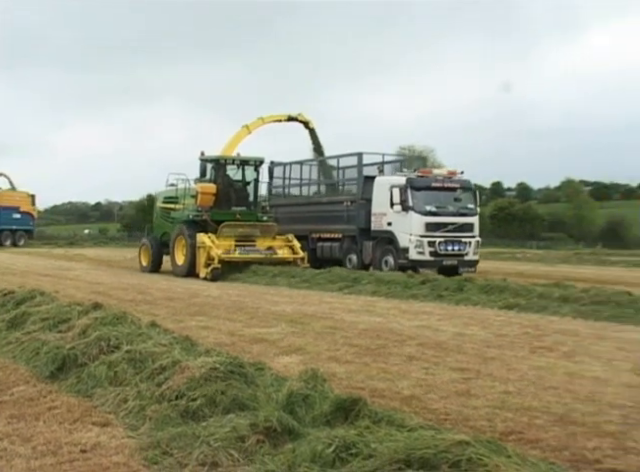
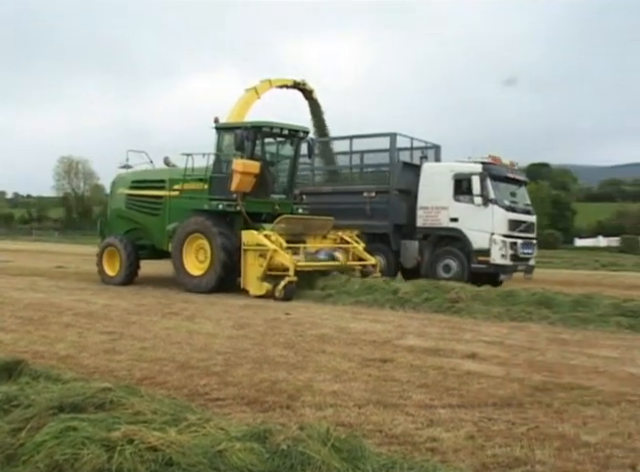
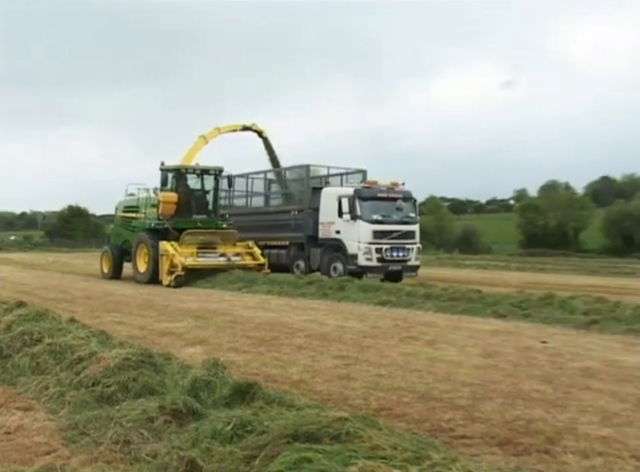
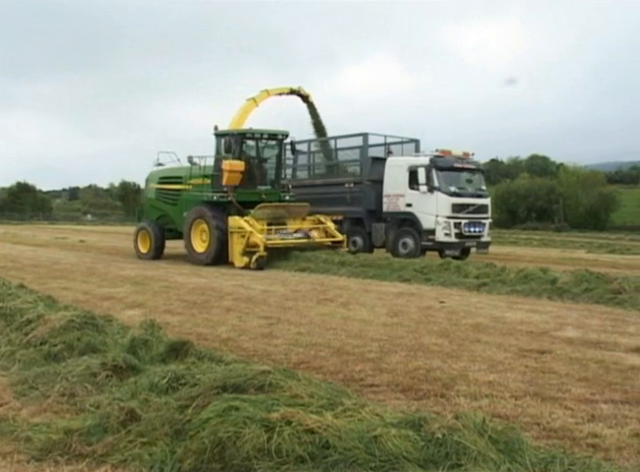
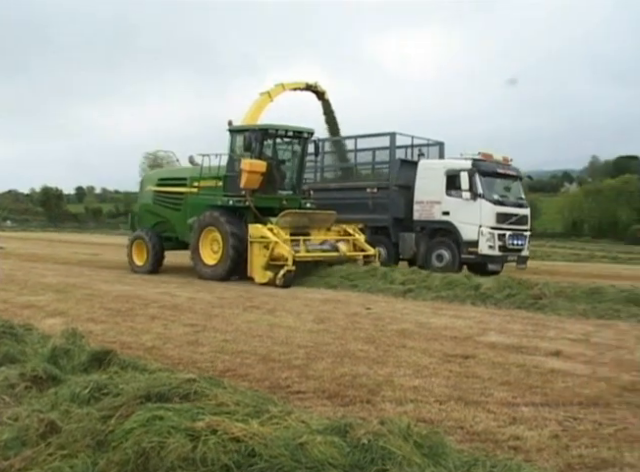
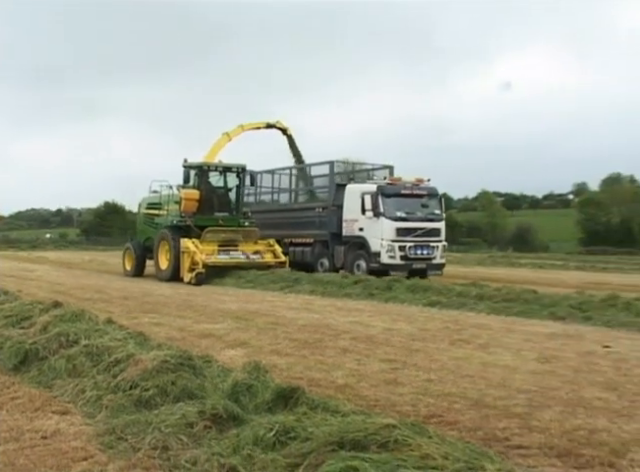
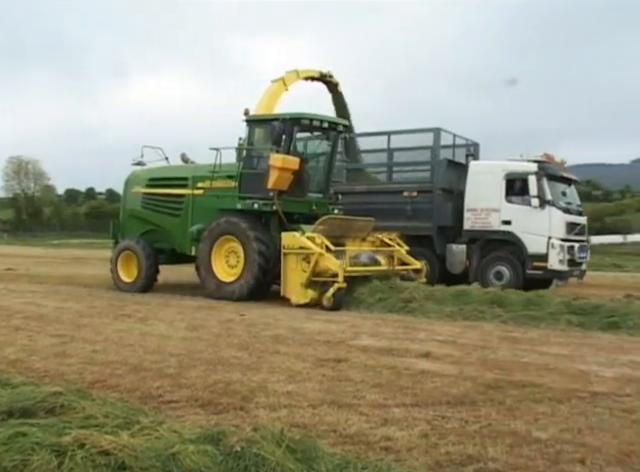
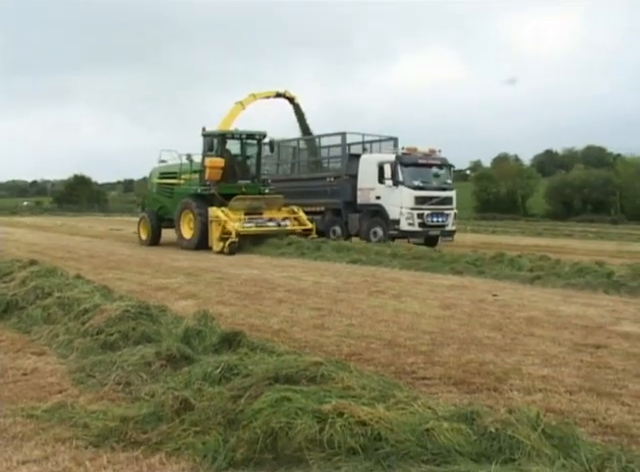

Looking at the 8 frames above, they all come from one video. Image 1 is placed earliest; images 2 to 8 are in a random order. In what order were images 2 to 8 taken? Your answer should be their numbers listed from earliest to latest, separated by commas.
6, 3, 8, 4, 5, 2, 7
